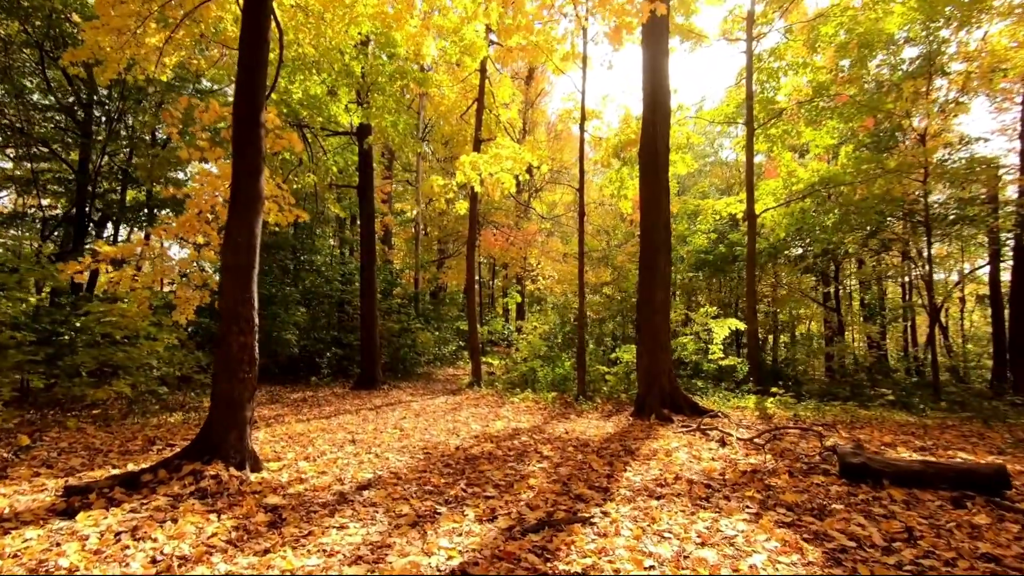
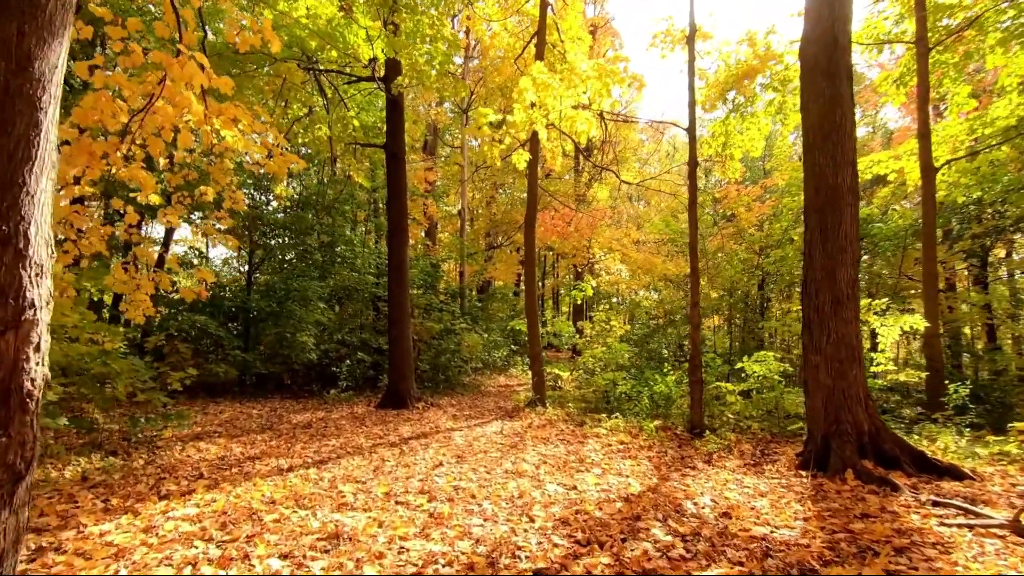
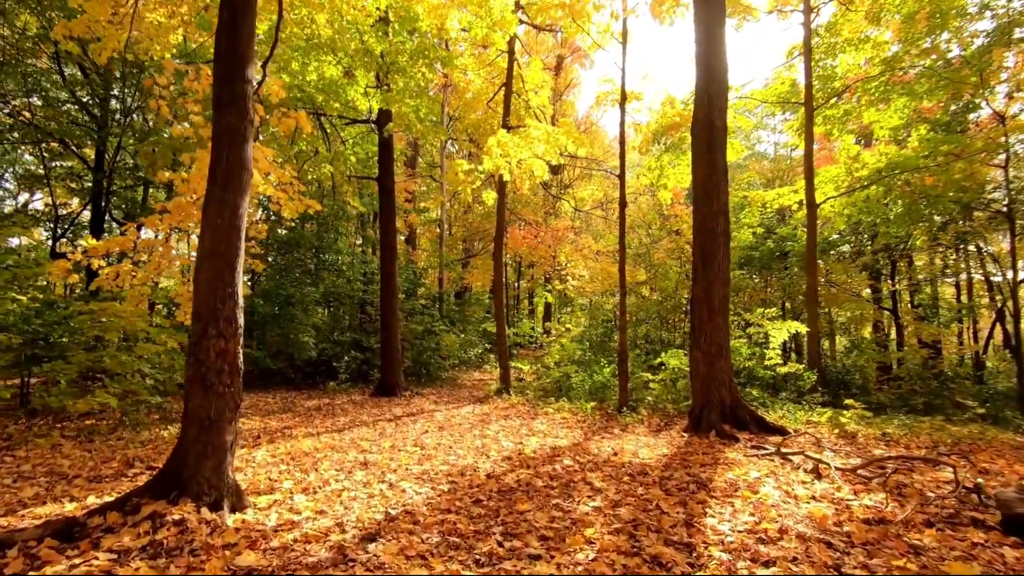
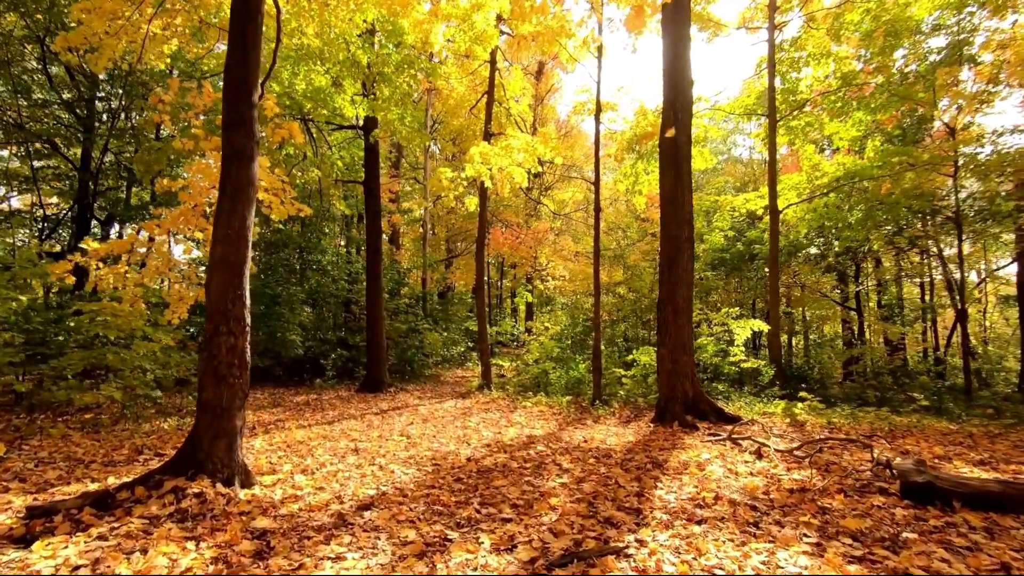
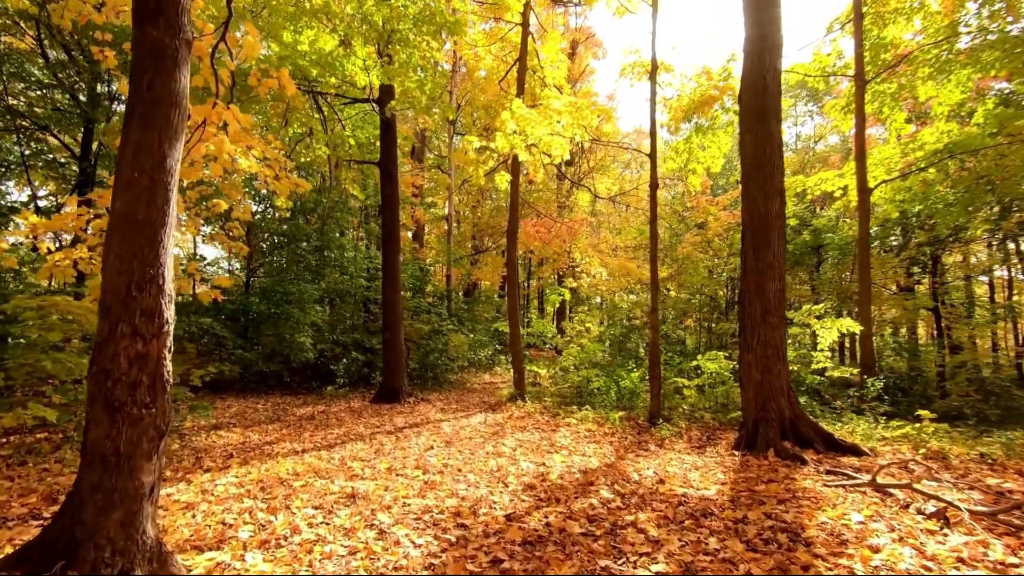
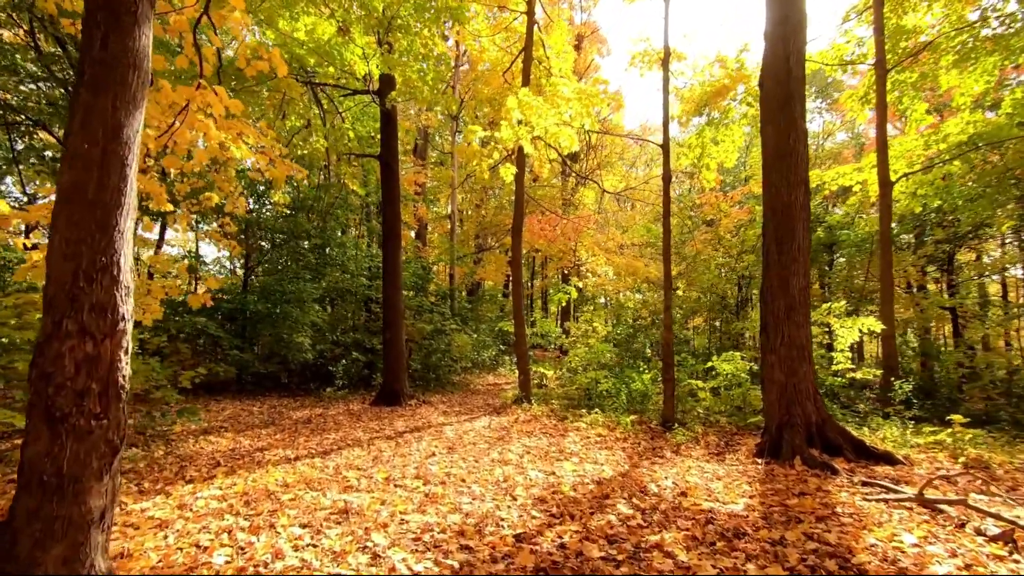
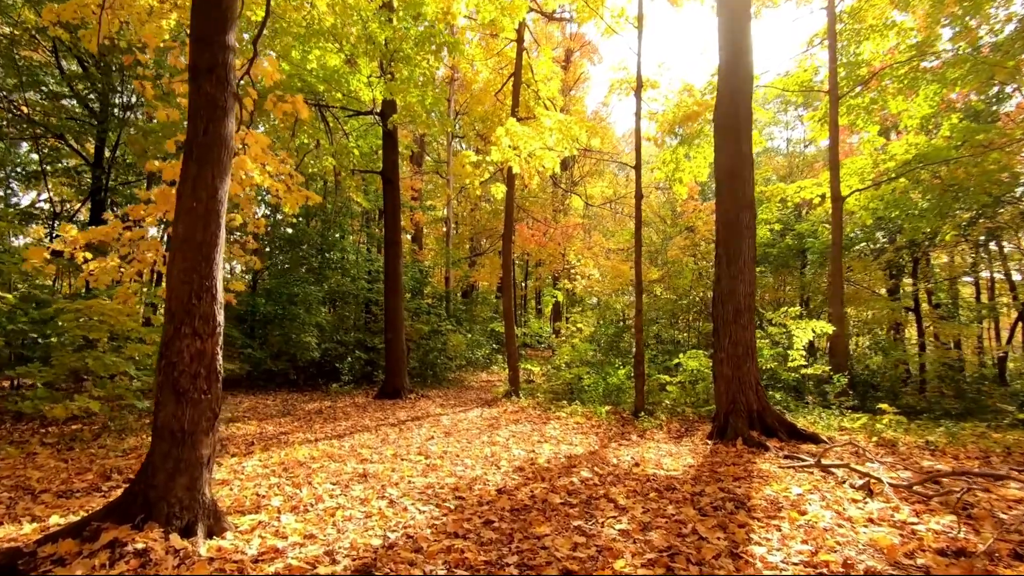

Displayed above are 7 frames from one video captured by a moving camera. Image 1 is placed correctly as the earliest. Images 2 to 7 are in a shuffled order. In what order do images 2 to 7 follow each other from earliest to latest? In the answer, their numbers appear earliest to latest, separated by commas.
4, 3, 7, 5, 6, 2
